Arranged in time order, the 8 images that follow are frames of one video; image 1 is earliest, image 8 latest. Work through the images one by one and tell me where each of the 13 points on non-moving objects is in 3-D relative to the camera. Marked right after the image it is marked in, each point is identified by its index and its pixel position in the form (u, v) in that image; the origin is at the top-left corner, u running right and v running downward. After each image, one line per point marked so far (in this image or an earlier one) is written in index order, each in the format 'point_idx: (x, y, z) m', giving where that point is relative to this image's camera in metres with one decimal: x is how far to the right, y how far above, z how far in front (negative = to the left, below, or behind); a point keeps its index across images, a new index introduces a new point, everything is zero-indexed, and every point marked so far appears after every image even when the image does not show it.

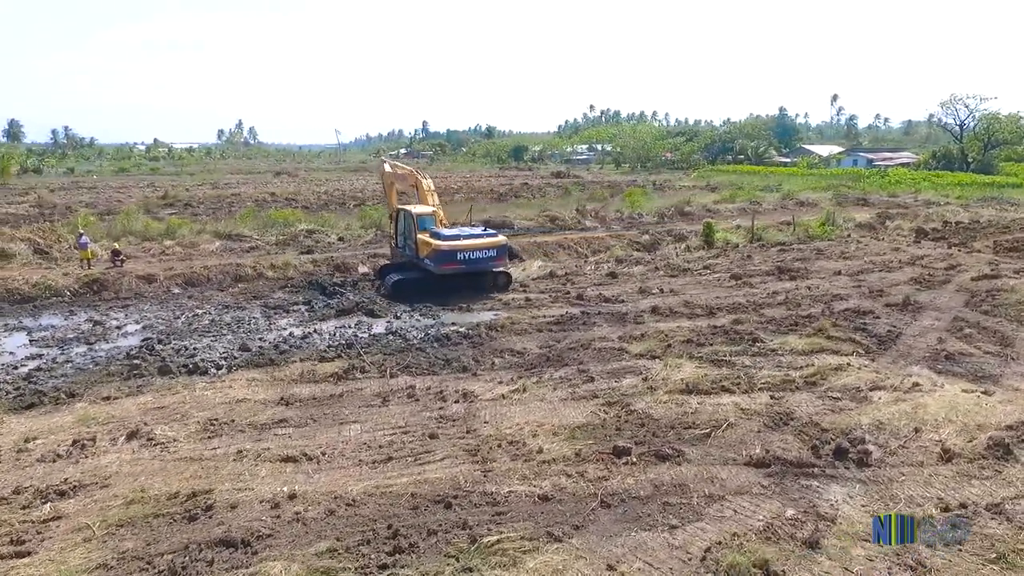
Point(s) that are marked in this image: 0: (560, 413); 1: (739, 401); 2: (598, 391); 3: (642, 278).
0: (+0.6, -1.5, +7.5) m
1: (+2.9, -1.5, +7.9) m
2: (+1.1, -1.4, +8.2) m
3: (+3.2, +0.2, +15.3) m
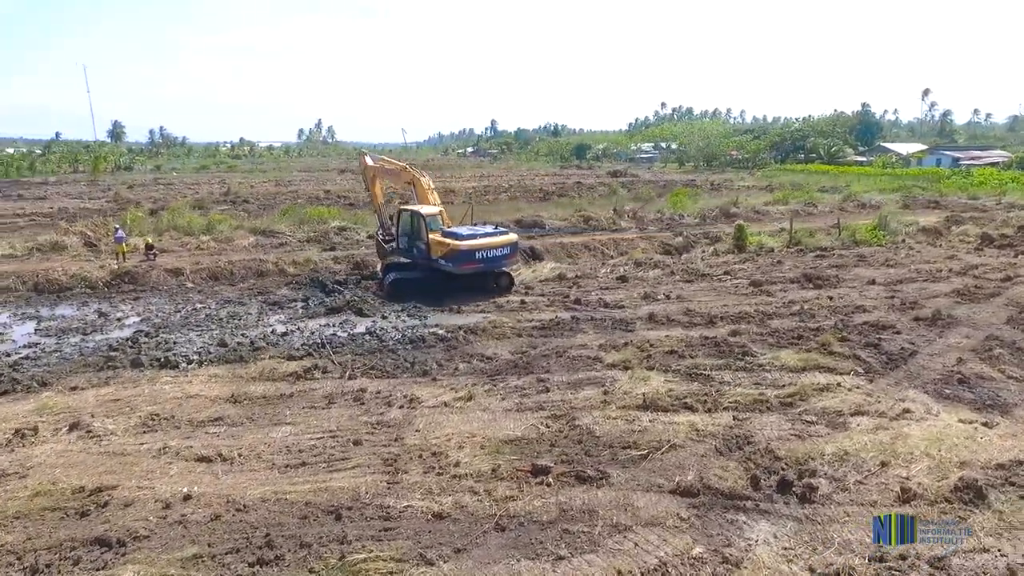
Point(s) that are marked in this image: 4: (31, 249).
0: (-0.2, -1.6, +7.2) m
1: (+2.2, -1.6, +7.4) m
2: (+0.4, -1.4, +7.8) m
3: (+3.3, +0.1, +14.6) m
4: (-15.1, +1.2, +19.3) m
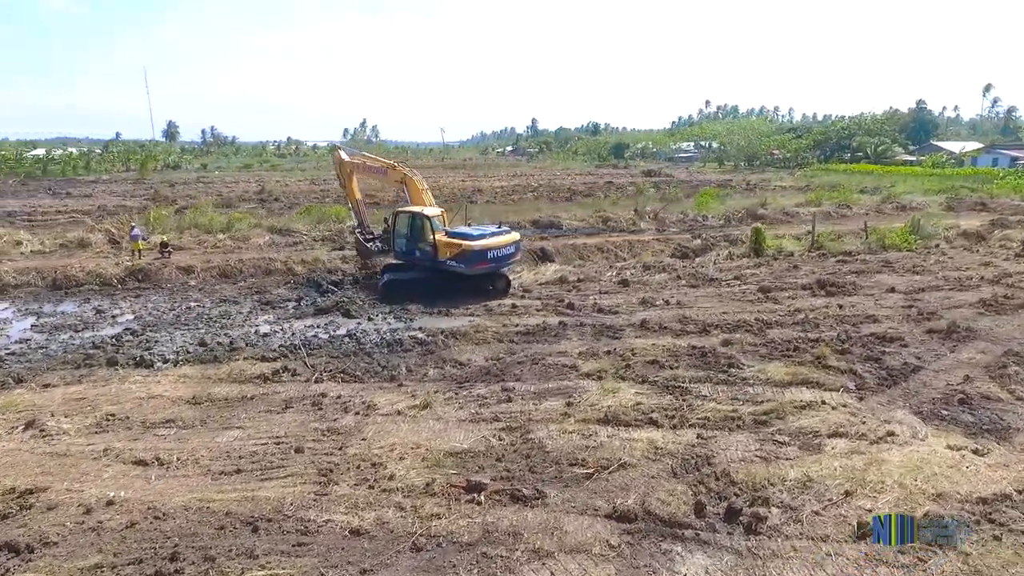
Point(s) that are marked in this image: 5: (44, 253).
0: (-0.8, -1.7, +7.0) m
1: (+1.6, -1.7, +6.9) m
2: (-0.1, -1.5, +7.5) m
3: (+3.3, 0.0, +14.1) m
4: (-14.8, +1.4, +20.0) m
5: (-14.7, +1.1, +19.2) m
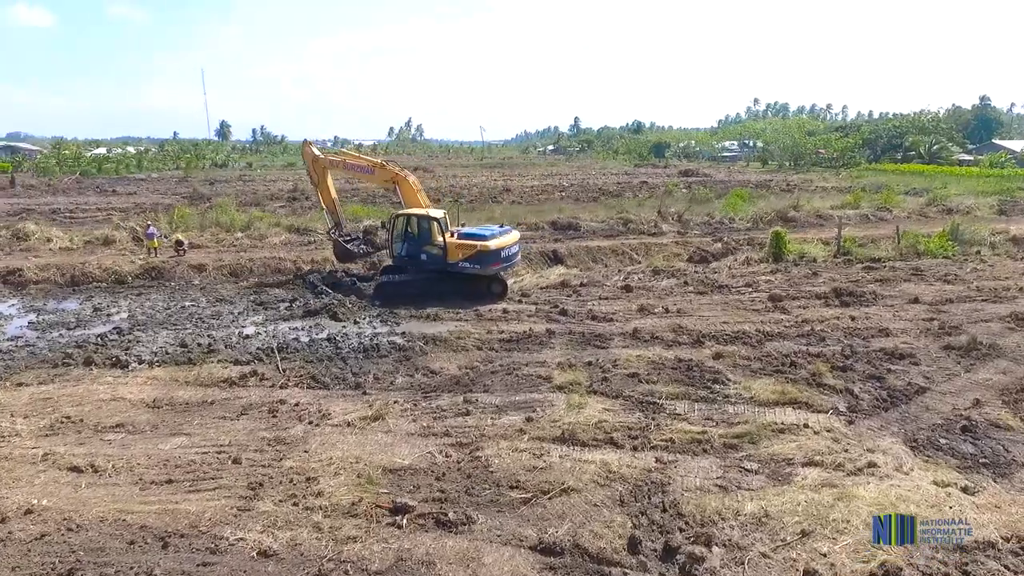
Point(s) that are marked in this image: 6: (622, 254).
0: (-1.3, -1.8, +6.7) m
1: (+1.1, -1.8, +6.5) m
2: (-0.6, -1.6, +7.1) m
3: (+3.2, -0.2, +13.5) m
4: (-14.4, +1.5, +20.6) m
5: (-14.3, +1.3, +19.9) m
6: (+3.4, +1.1, +19.2) m
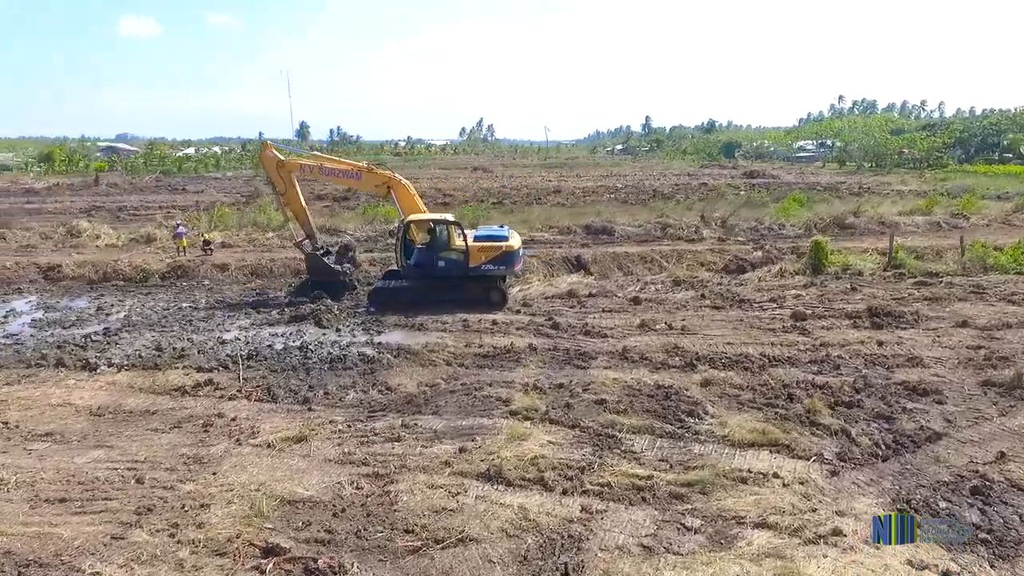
0: (-2.1, -1.9, +6.2) m
1: (+0.2, -2.0, +5.7) m
2: (-1.4, -1.8, +6.6) m
3: (+3.2, -0.4, +12.5) m
4: (-13.5, +1.7, +21.5) m
5: (-13.5, +1.4, +20.8) m
6: (+4.0, +0.8, +18.1) m
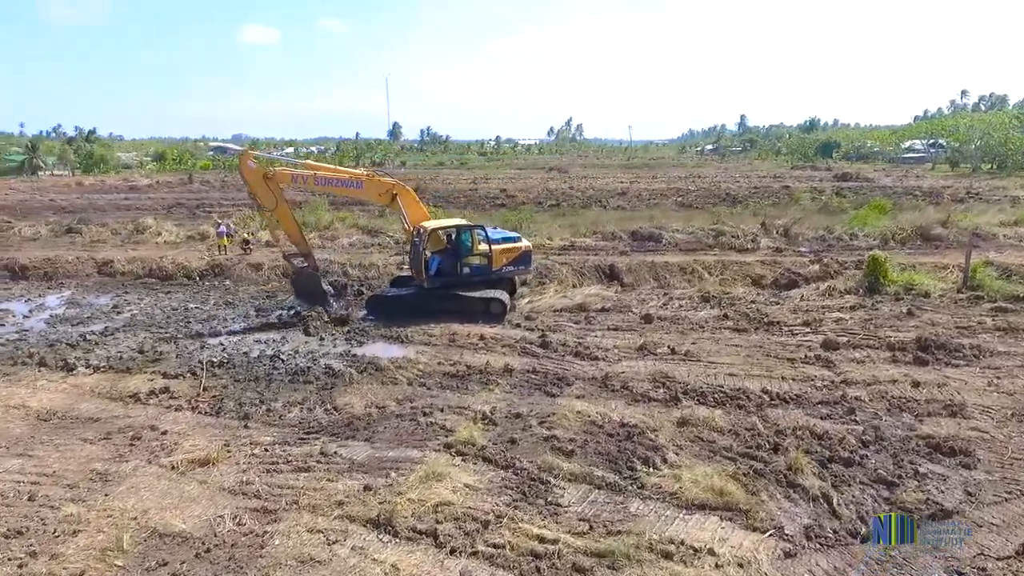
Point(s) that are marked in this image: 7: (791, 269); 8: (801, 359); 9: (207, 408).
0: (-3.1, -2.1, +5.8) m
1: (-0.8, -2.3, +5.0) m
2: (-2.3, -2.0, +6.1) m
3: (+3.1, -0.8, +11.3) m
4: (-12.1, +1.9, +22.6) m
5: (-12.2, +1.6, +21.8) m
6: (+4.8, +0.4, +16.7) m
7: (+7.7, +0.5, +16.8) m
8: (+4.6, -1.1, +9.7) m
9: (-4.1, -1.6, +8.2) m
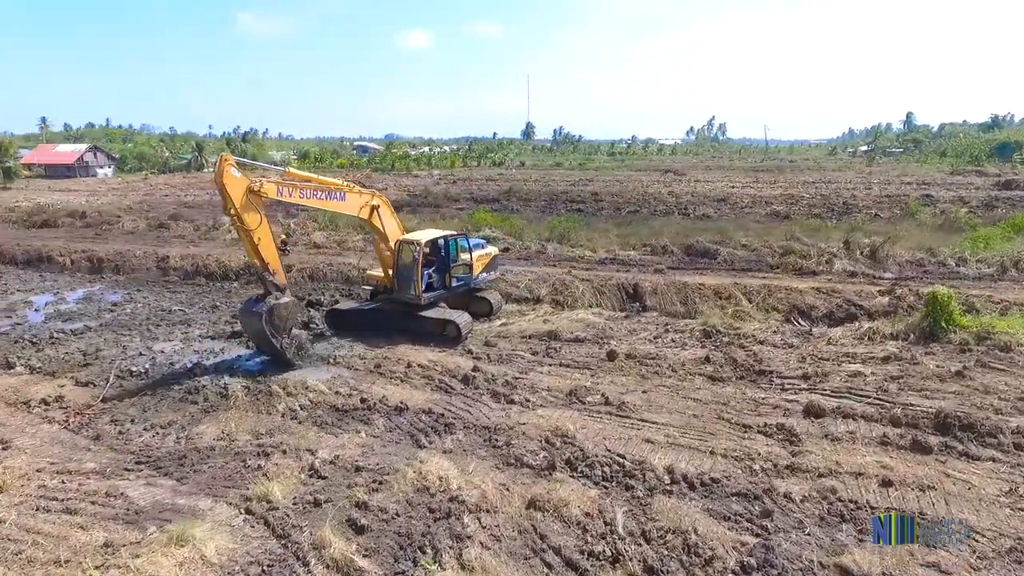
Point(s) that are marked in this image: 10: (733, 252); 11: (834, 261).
0: (-5.2, -2.3, +5.4) m
1: (-3.2, -2.6, +4.2) m
2: (-4.4, -2.2, +5.6) m
3: (+2.0, -1.3, +9.5) m
4: (-10.2, +2.0, +23.7) m
5: (-10.5, +1.8, +23.0) m
6: (+4.9, -0.2, +14.4) m
7: (+7.7, -0.3, +13.9) m
8: (+3.1, -1.7, +7.6) m
9: (-5.6, -1.7, +8.0) m
10: (+6.7, +1.1, +18.8) m
11: (+9.0, +0.7, +17.3) m
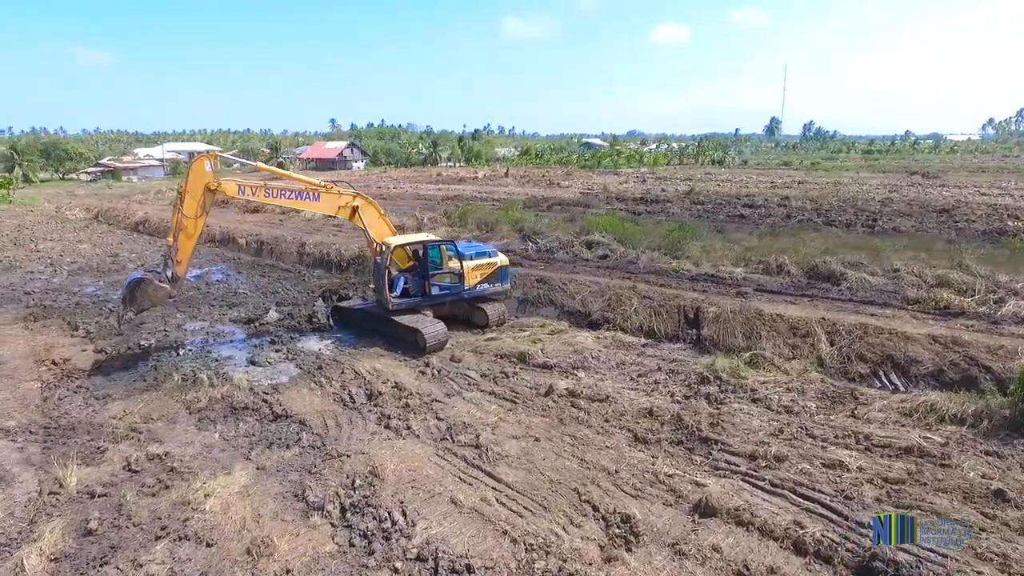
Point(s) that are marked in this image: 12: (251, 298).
0: (-7.6, -2.0, +6.9) m
1: (-6.1, -2.4, +5.0) m
2: (-6.7, -2.0, +6.7) m
3: (+0.7, -1.7, +8.0) m
4: (-5.3, +2.5, +25.6) m
5: (-5.8, +2.3, +25.1) m
6: (+5.3, -0.9, +11.6) m
7: (+7.7, -1.1, +10.0) m
8: (+1.0, -2.2, +5.9) m
9: (-7.0, -1.4, +9.4) m
10: (+8.6, +0.3, +14.9) m
11: (+10.2, -0.3, +12.7) m
12: (-6.0, -0.2, +14.3) m
